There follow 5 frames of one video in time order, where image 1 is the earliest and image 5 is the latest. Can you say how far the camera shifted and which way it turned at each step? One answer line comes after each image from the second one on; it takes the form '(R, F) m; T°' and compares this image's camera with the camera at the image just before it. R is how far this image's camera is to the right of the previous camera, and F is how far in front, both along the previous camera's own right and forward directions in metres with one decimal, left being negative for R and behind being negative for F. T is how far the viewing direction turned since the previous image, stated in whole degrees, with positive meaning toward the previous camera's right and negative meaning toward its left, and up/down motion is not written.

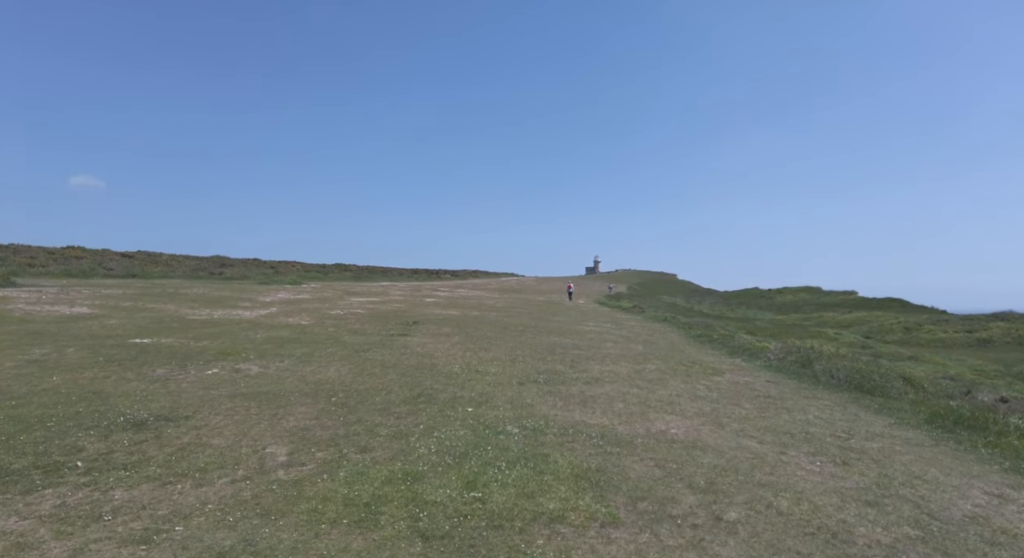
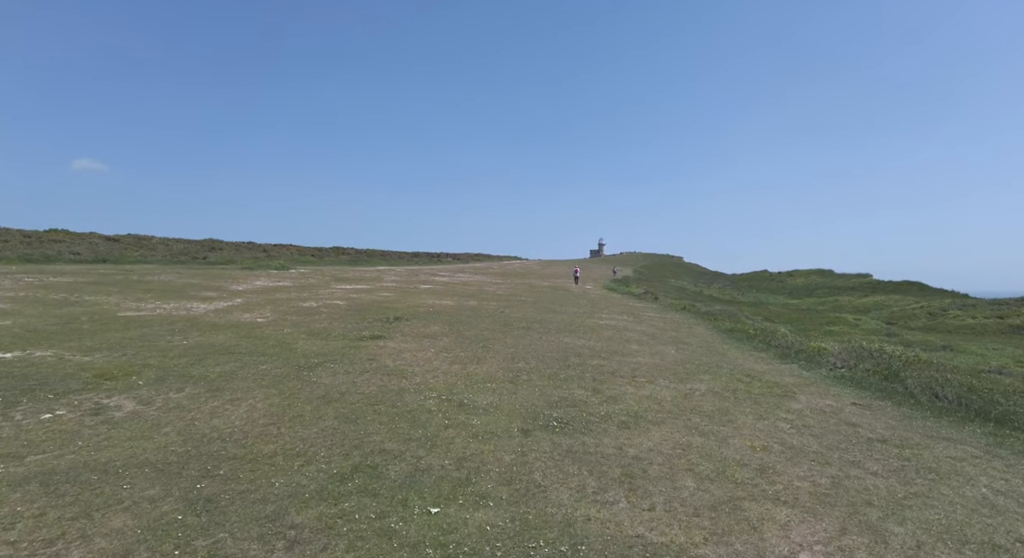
(+0.1, +5.1) m; 0°
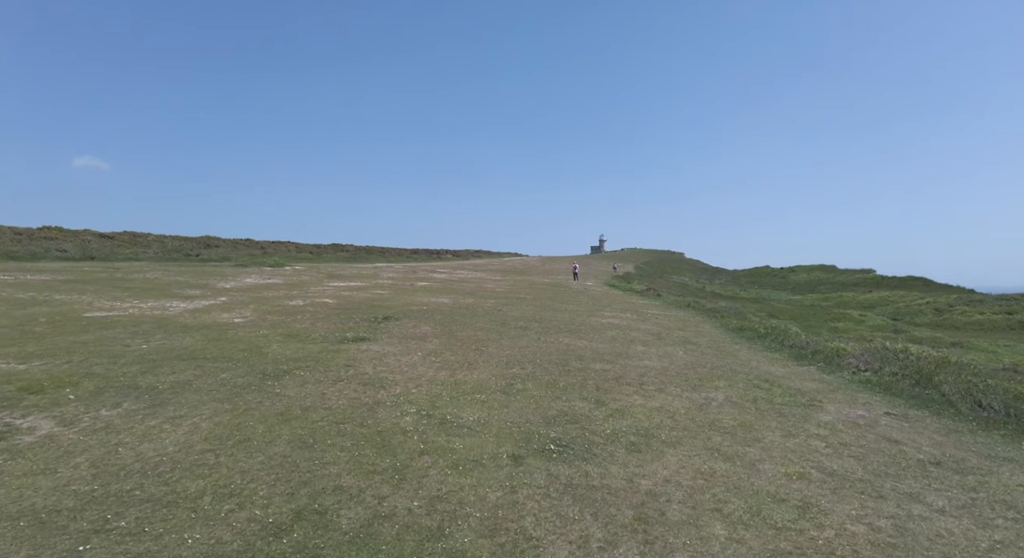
(+0.2, +1.6) m; 0°
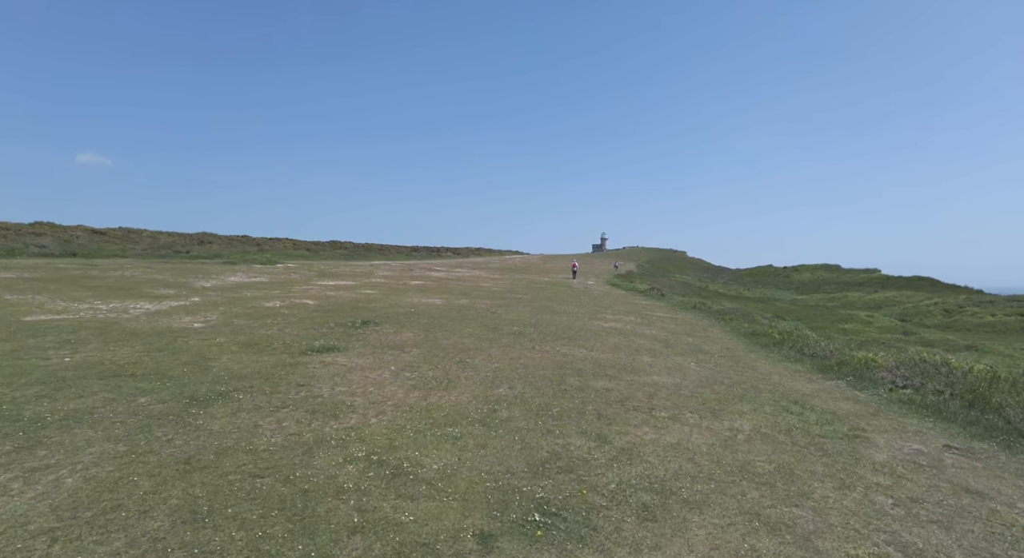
(+0.4, +2.3) m; 0°
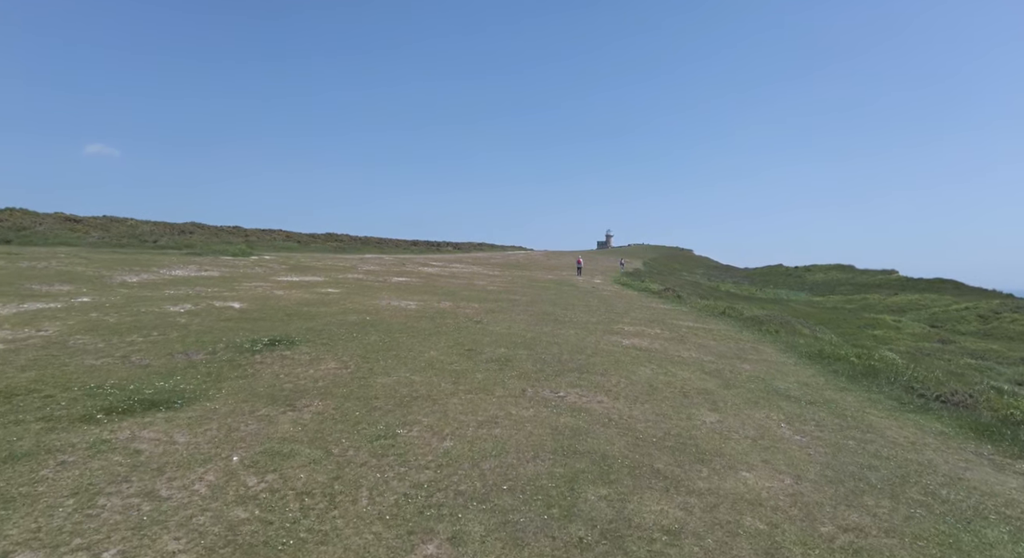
(+0.6, +7.2) m; 0°
